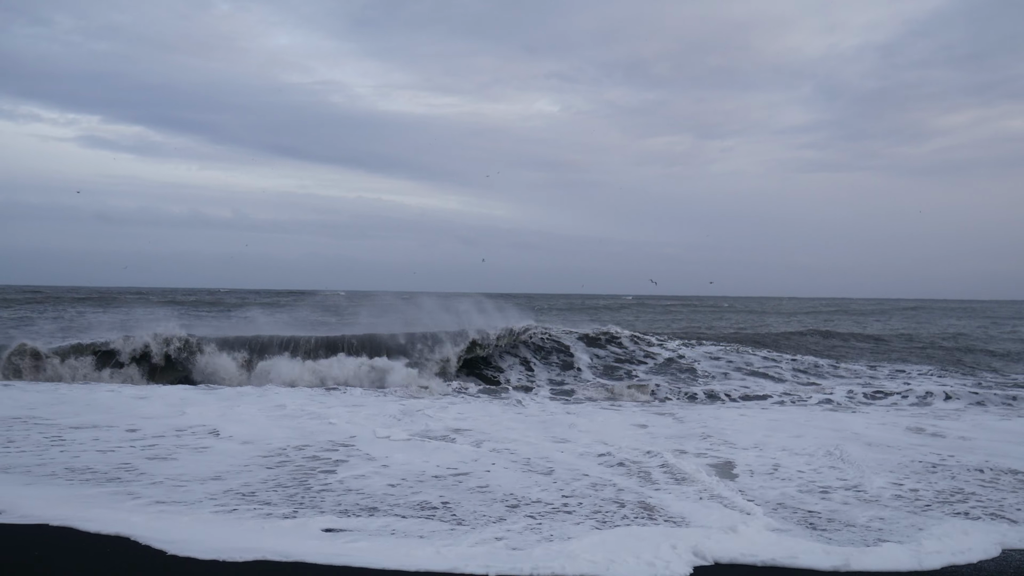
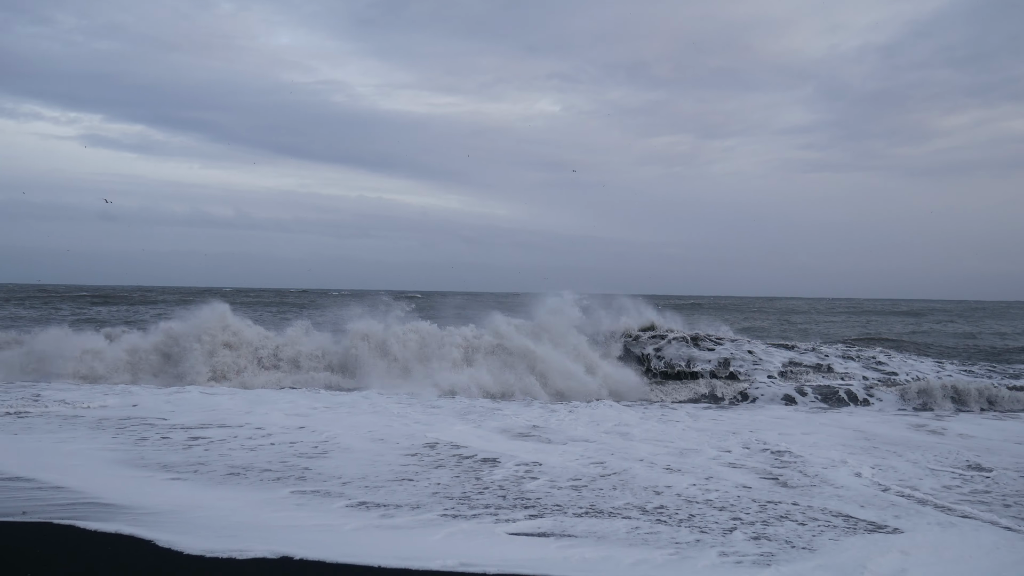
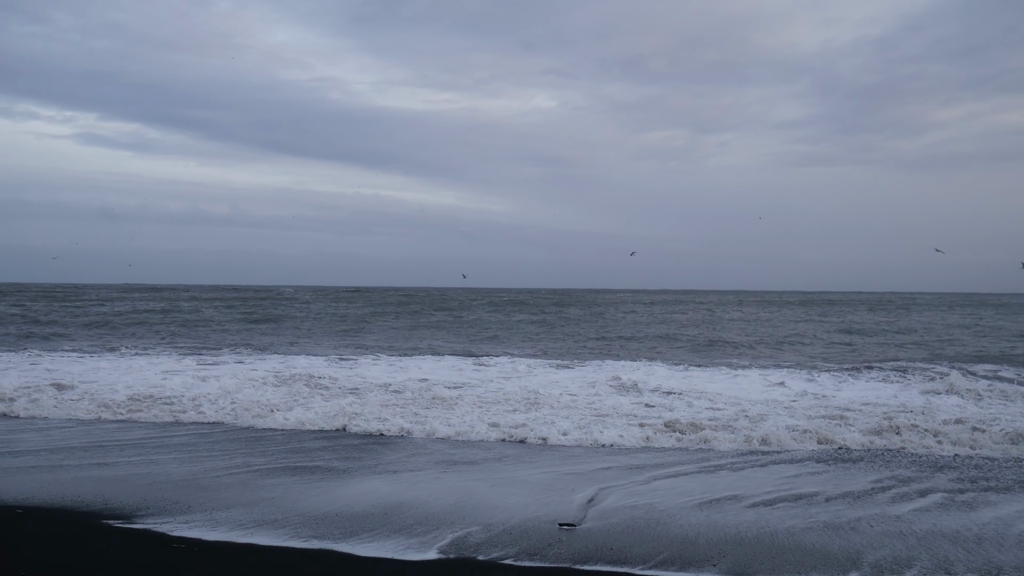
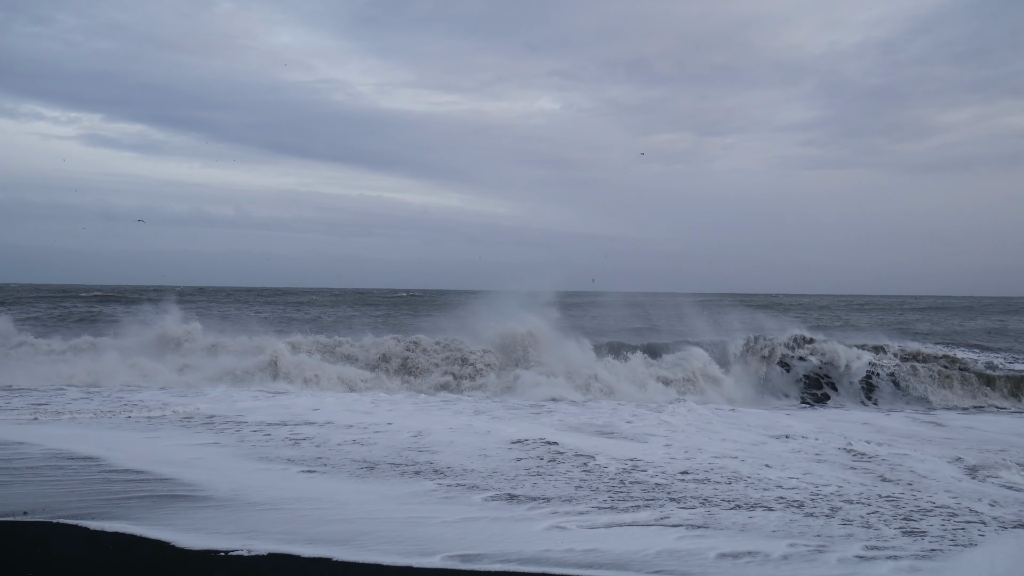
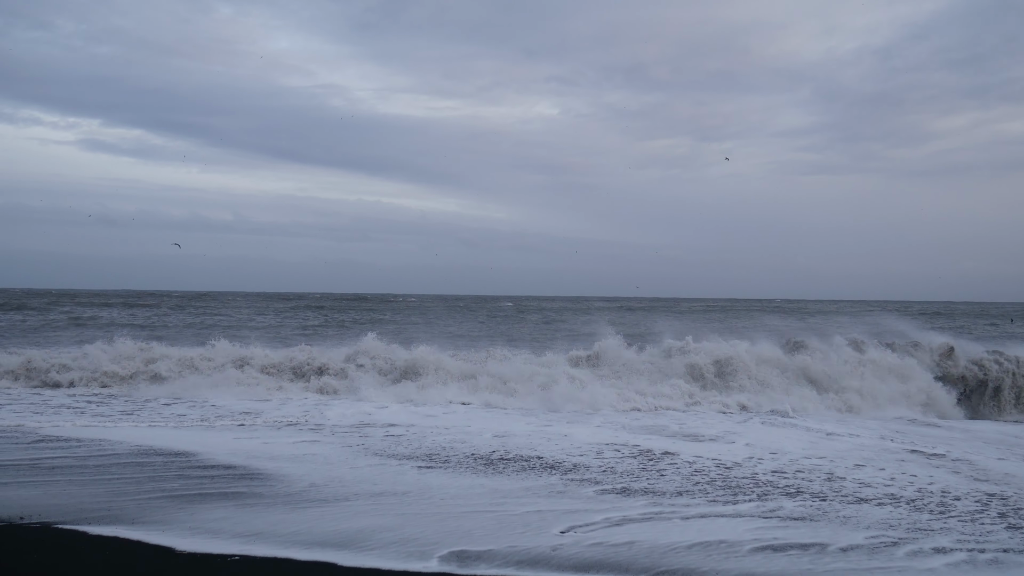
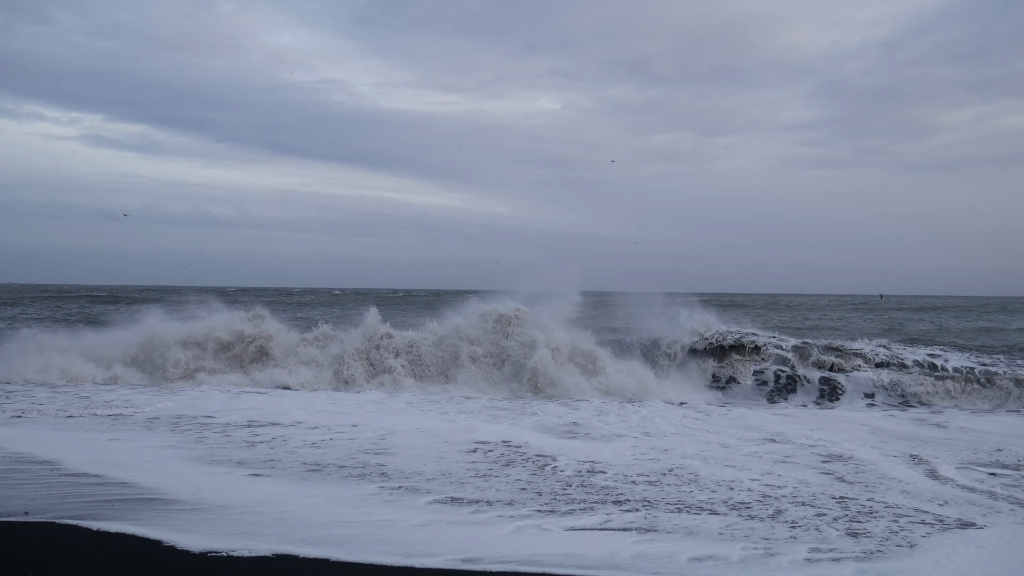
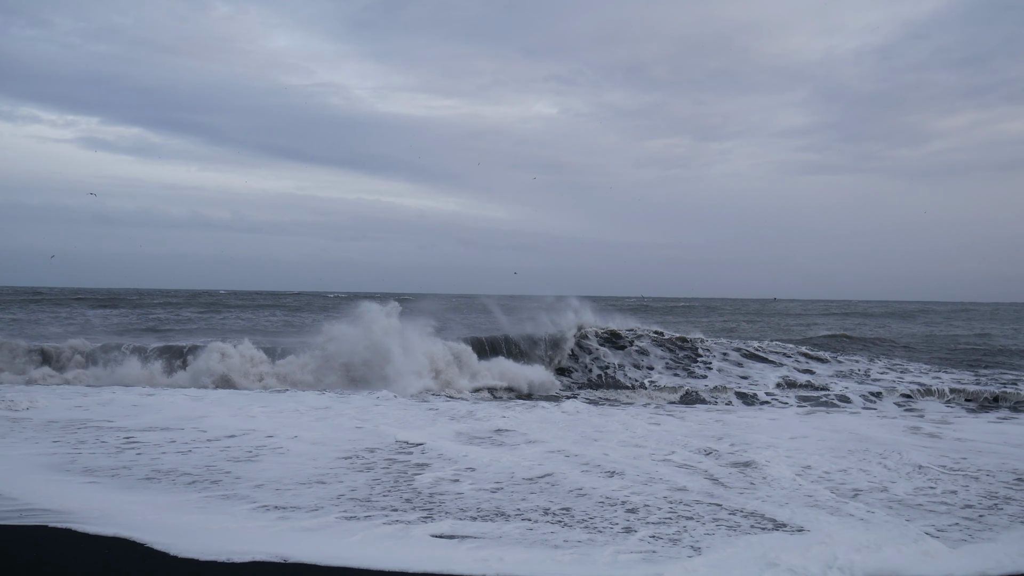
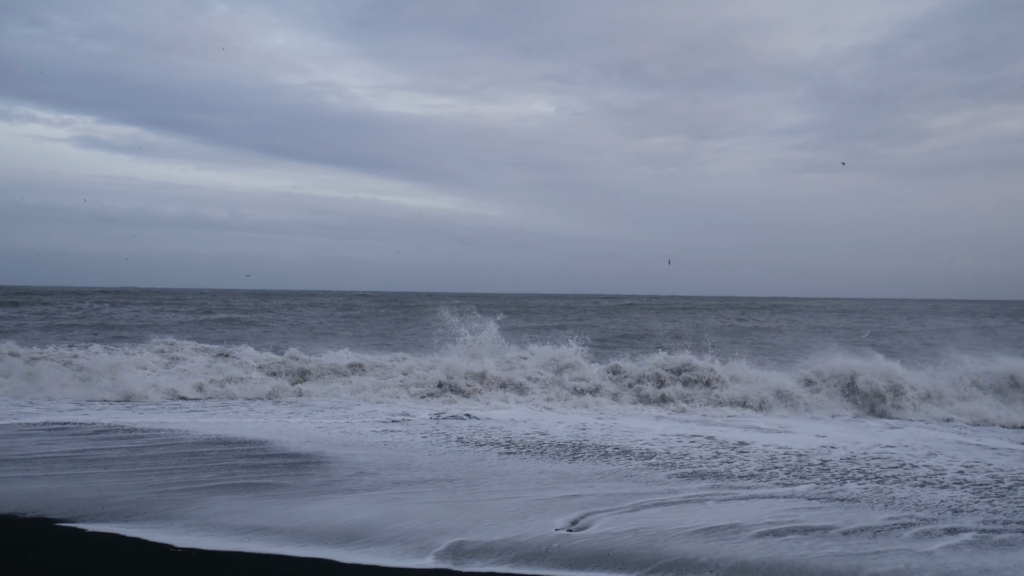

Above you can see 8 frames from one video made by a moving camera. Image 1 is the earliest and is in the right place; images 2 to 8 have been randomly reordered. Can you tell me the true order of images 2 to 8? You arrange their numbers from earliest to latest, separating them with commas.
7, 2, 6, 4, 5, 8, 3
